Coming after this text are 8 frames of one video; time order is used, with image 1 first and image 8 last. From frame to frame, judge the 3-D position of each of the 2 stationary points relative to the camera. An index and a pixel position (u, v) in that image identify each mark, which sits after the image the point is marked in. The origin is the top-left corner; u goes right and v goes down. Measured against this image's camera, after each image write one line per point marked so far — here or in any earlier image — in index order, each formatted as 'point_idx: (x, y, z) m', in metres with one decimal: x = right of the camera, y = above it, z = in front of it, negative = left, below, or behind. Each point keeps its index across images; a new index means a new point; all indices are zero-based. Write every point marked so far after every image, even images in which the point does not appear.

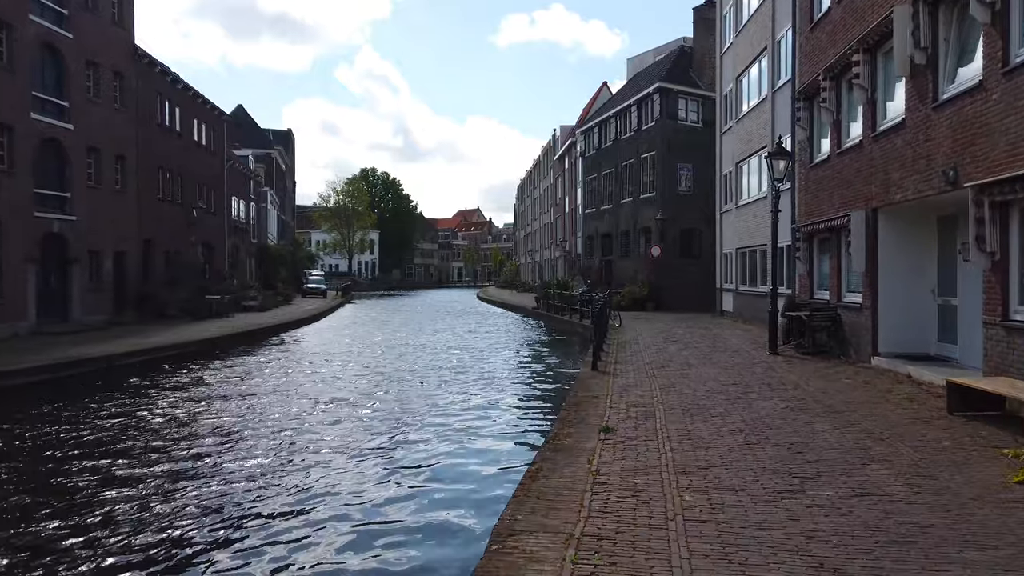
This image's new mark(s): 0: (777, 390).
0: (+3.5, -1.4, +10.1) m
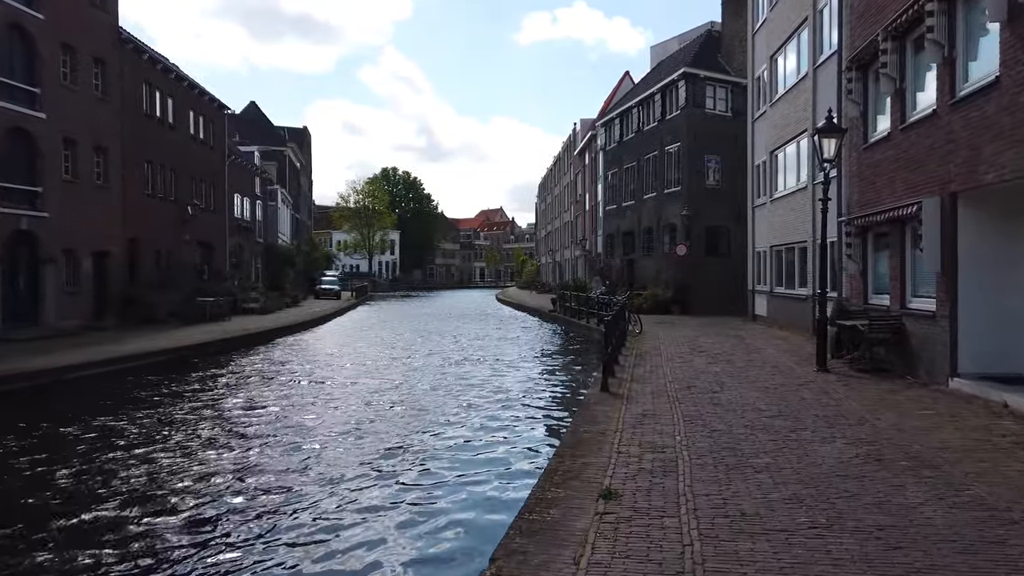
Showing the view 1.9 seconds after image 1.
0: (+3.3, -1.4, +7.8) m
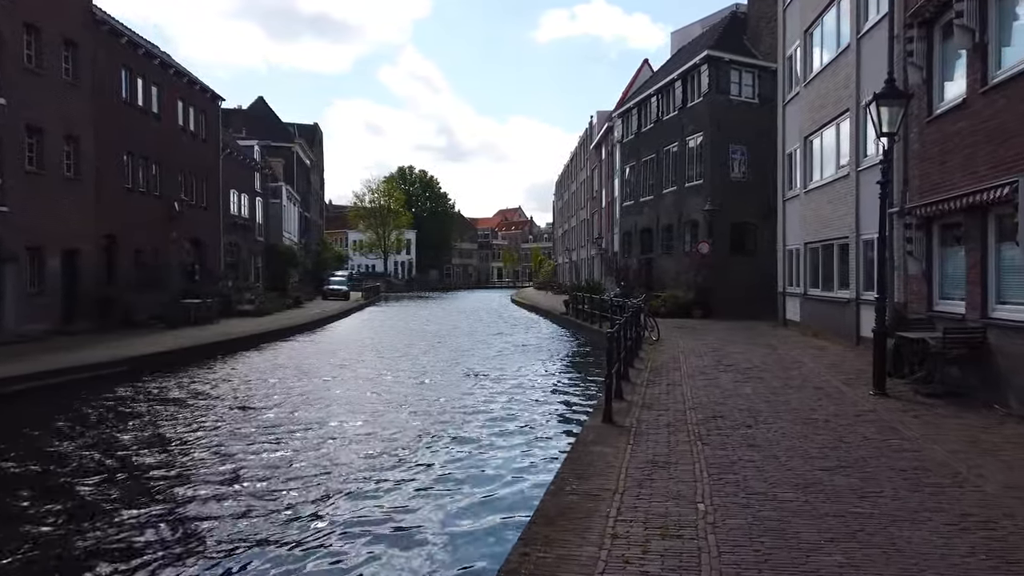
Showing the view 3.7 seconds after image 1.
0: (+3.0, -1.5, +5.5) m
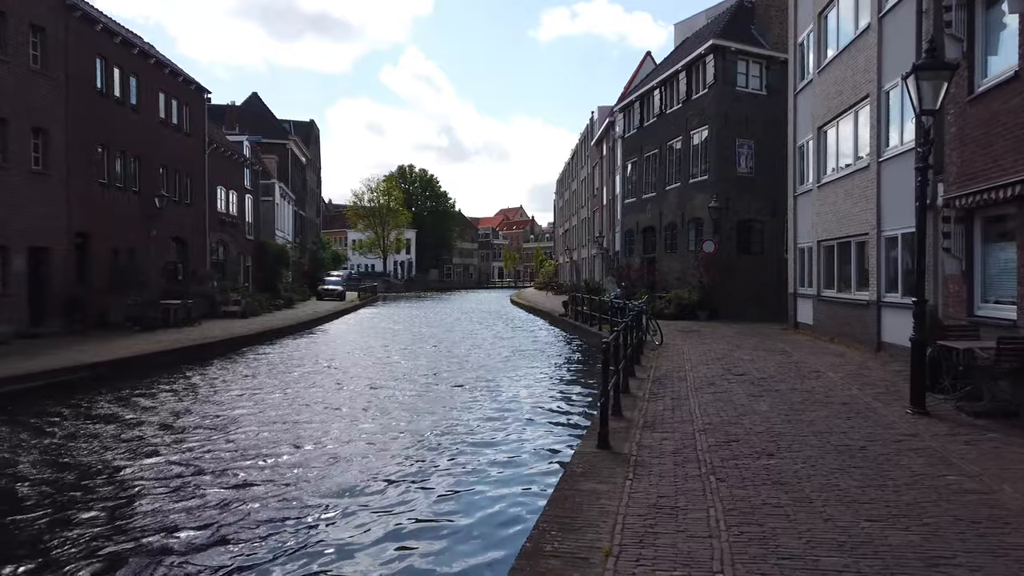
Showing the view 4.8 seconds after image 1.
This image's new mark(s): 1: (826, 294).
0: (+2.8, -1.5, +4.2) m
1: (+7.5, -0.2, +18.2) m
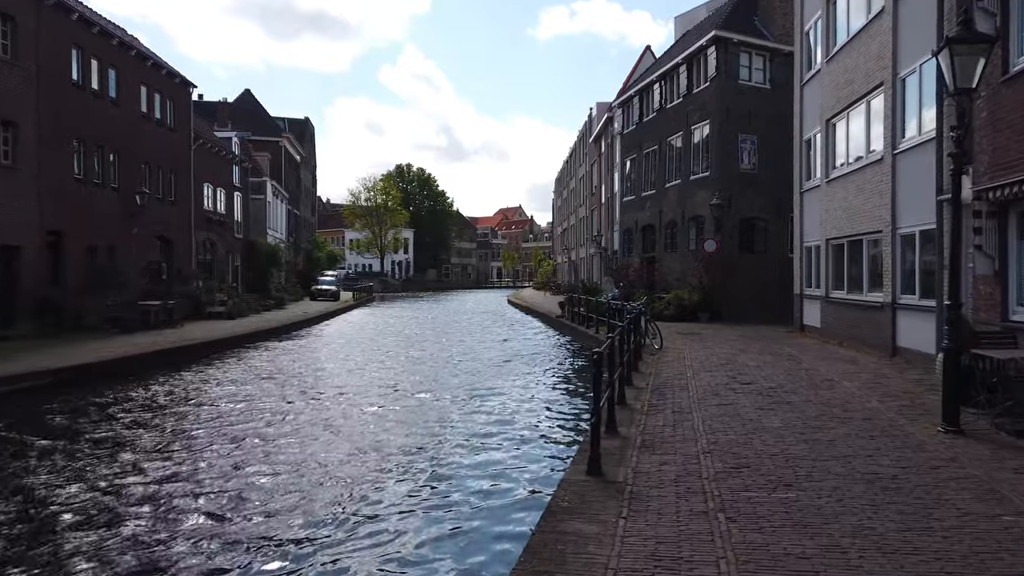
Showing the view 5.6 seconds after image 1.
0: (+2.6, -1.5, +3.3) m
1: (+7.3, -0.2, +17.2) m
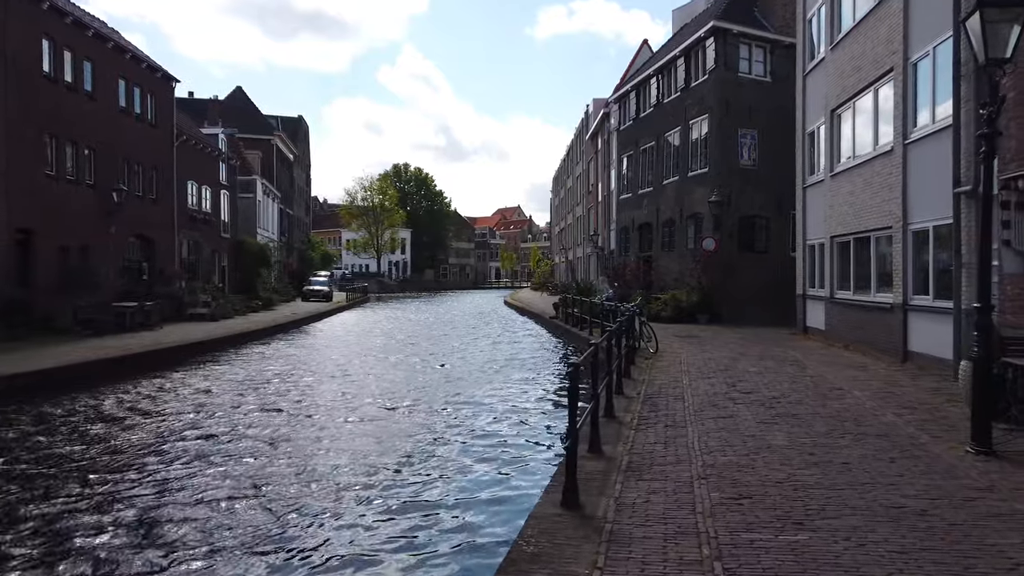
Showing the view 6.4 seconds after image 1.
0: (+2.3, -1.5, +2.3) m
1: (+7.1, -0.2, +16.3) m
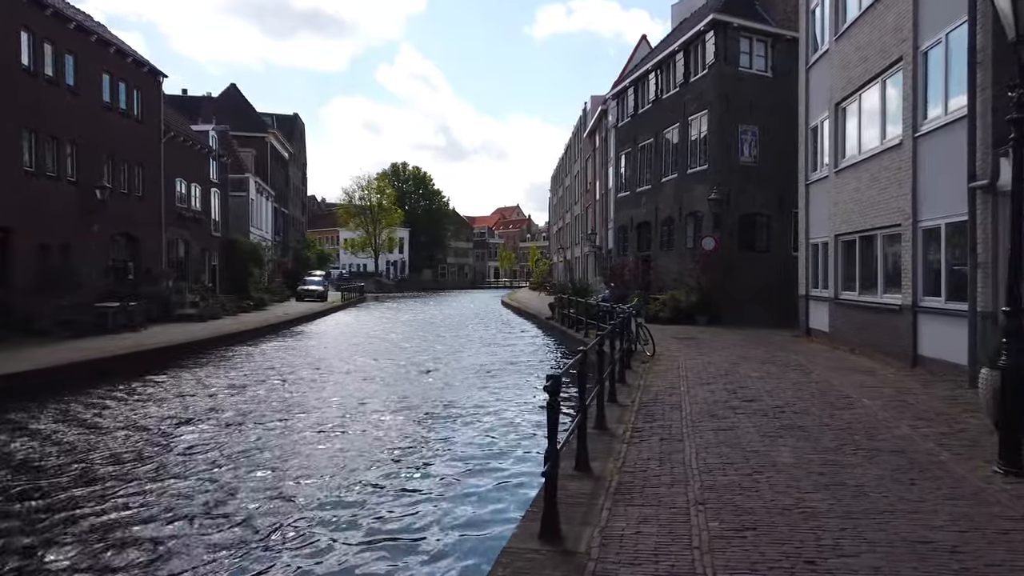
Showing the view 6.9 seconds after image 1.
0: (+2.2, -1.5, +1.7) m
1: (+6.9, -0.2, +15.6) m
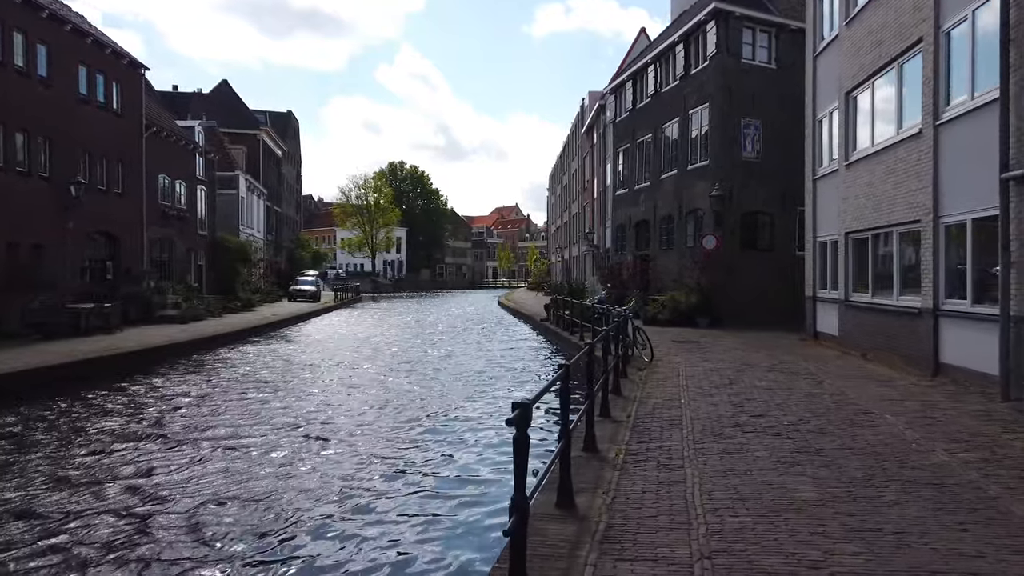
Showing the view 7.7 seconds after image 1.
0: (+1.9, -1.6, +0.7) m
1: (+6.7, -0.2, +14.6) m
